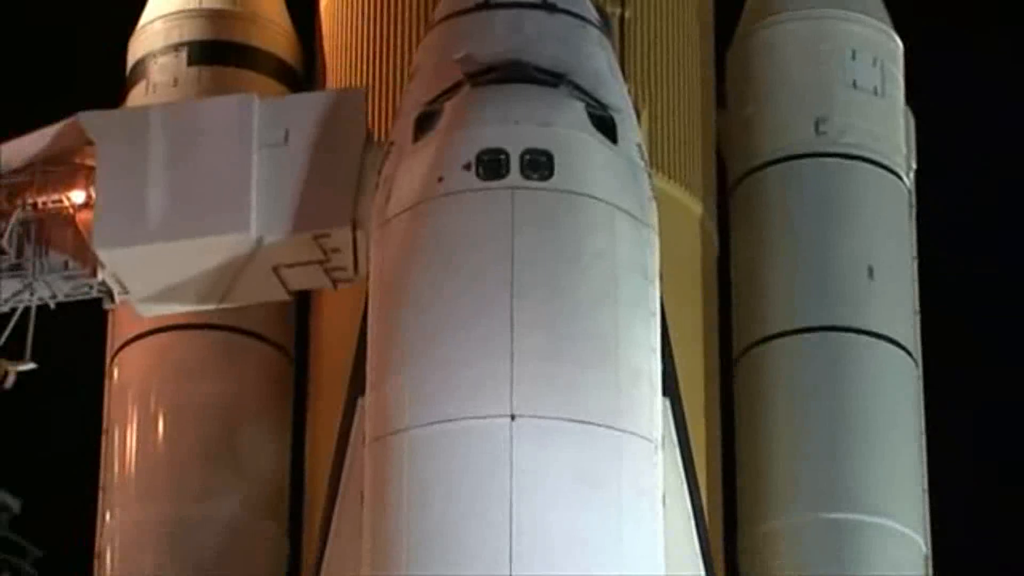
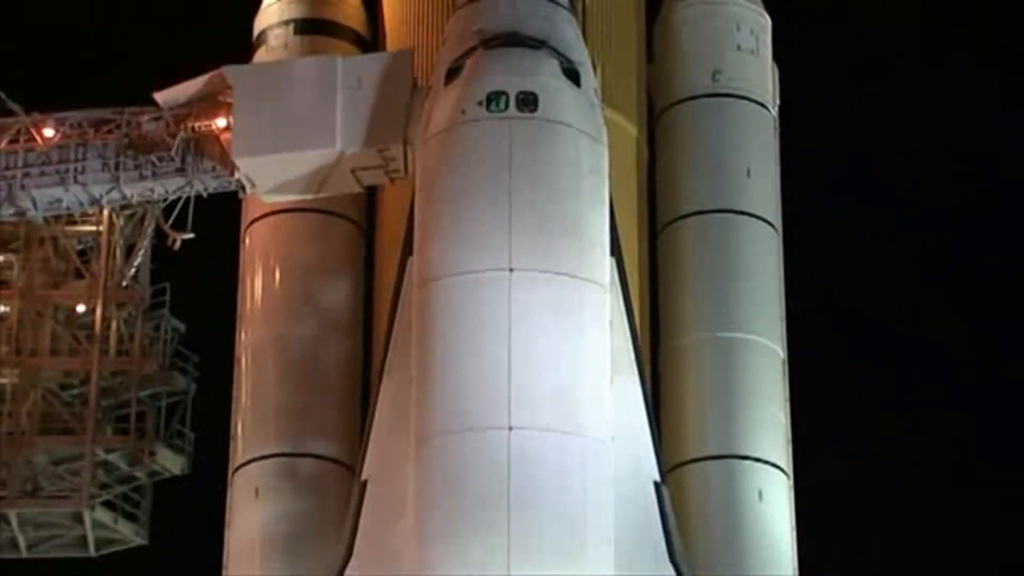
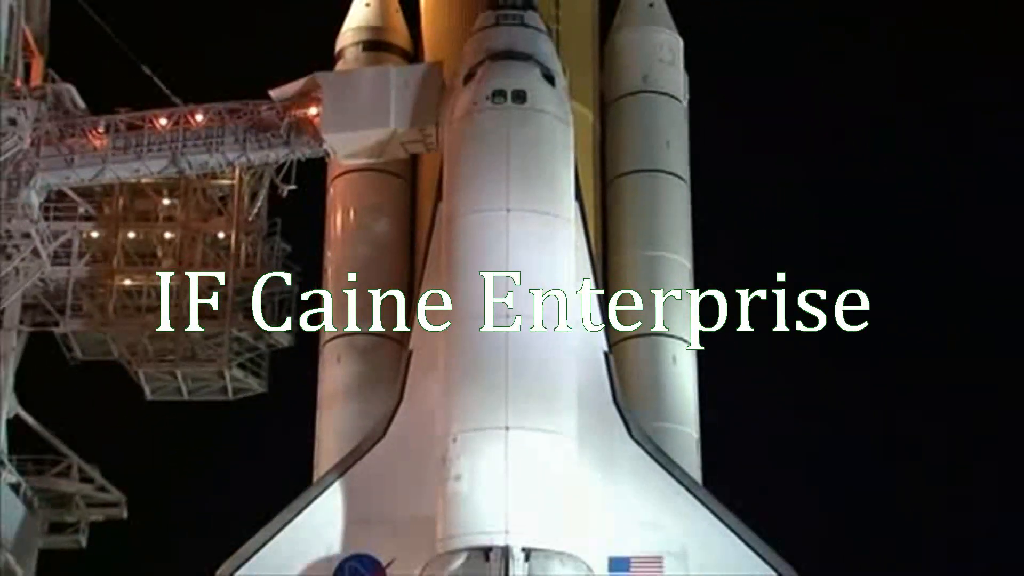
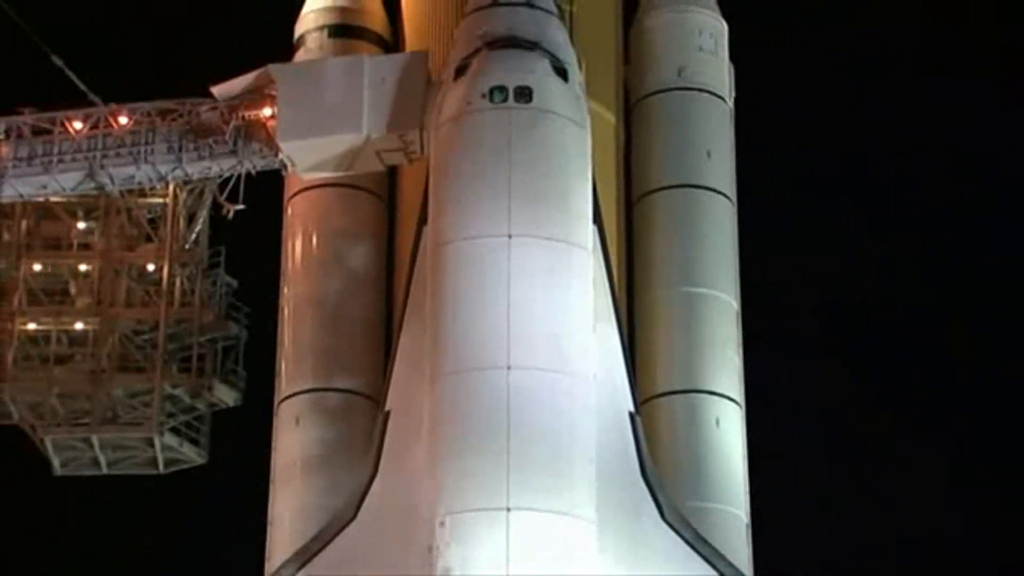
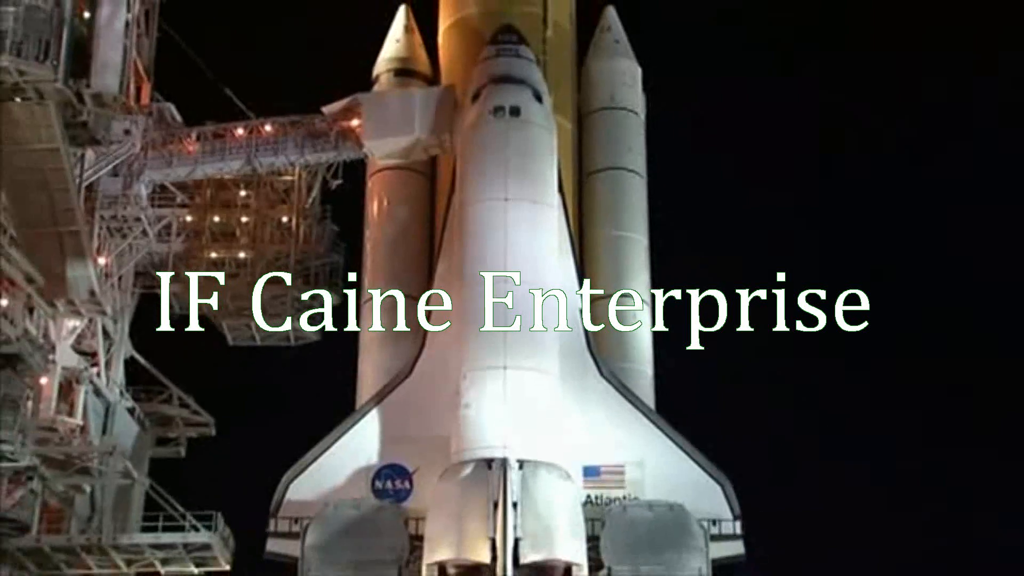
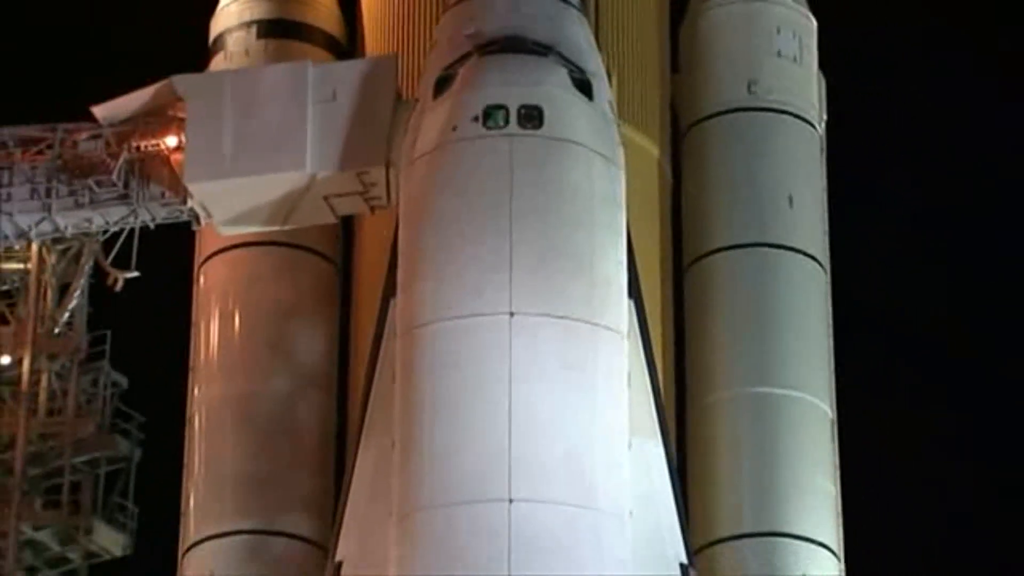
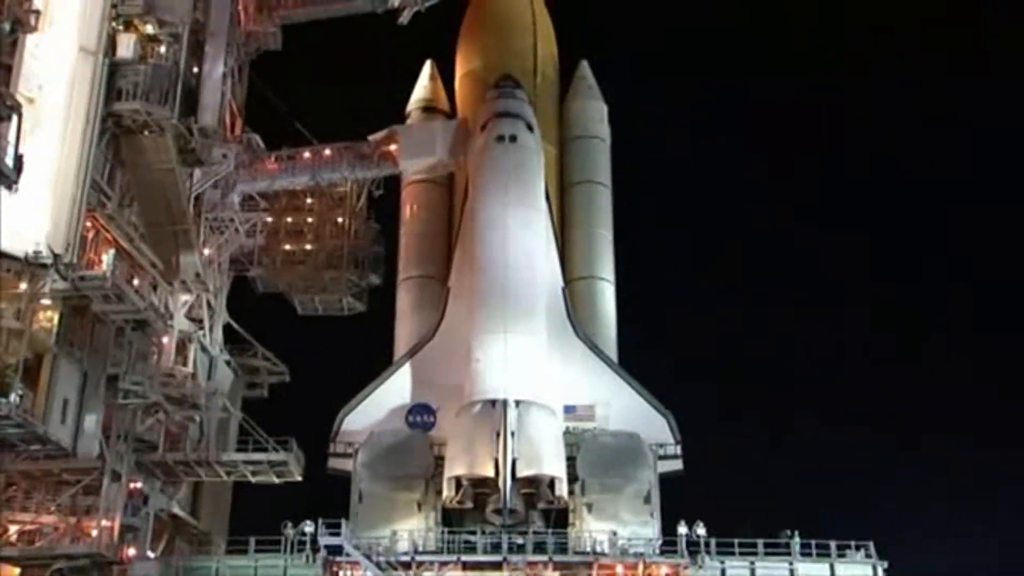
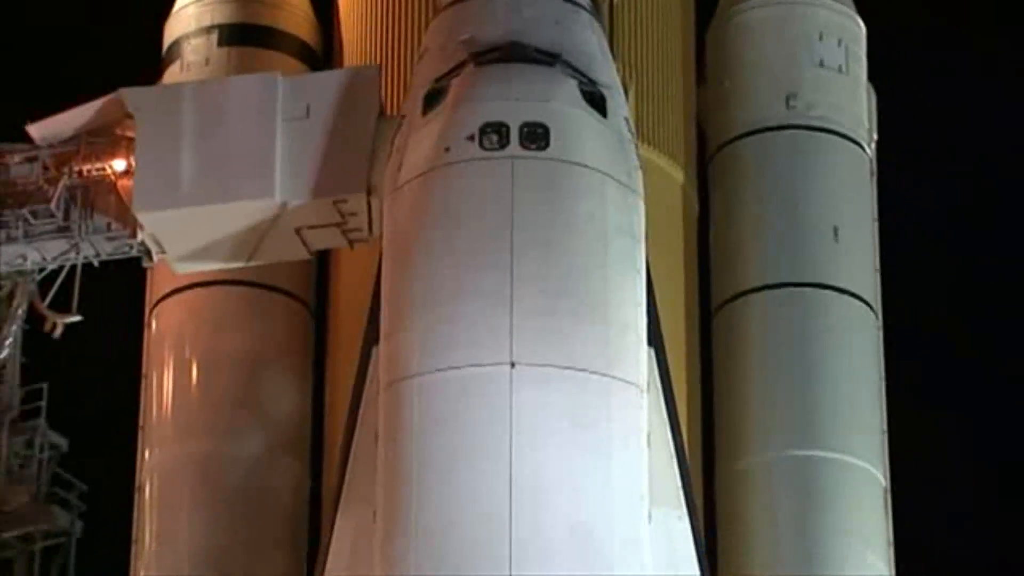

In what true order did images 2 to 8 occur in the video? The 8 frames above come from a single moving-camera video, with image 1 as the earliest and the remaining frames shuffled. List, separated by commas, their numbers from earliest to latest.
8, 6, 2, 4, 3, 5, 7
